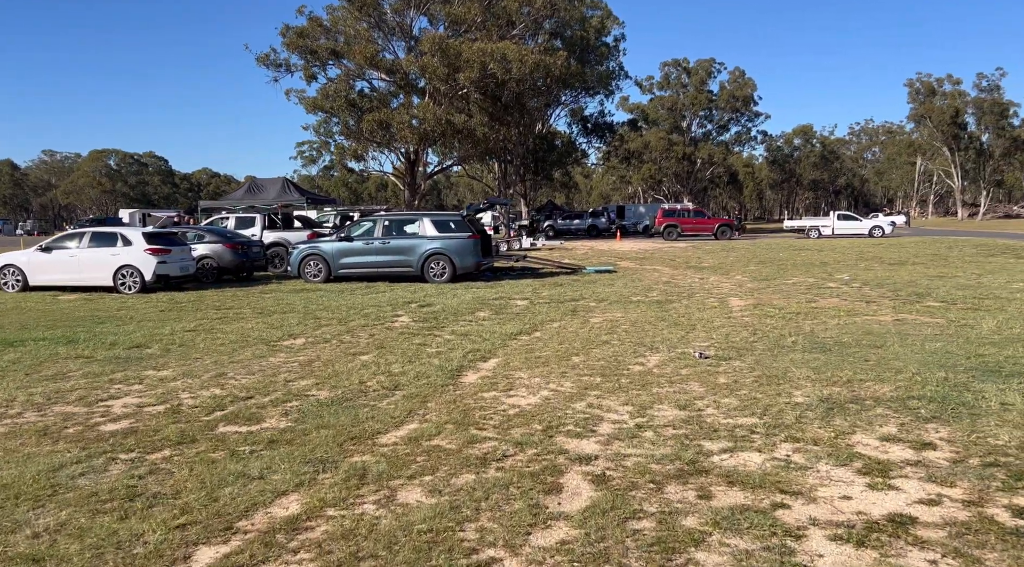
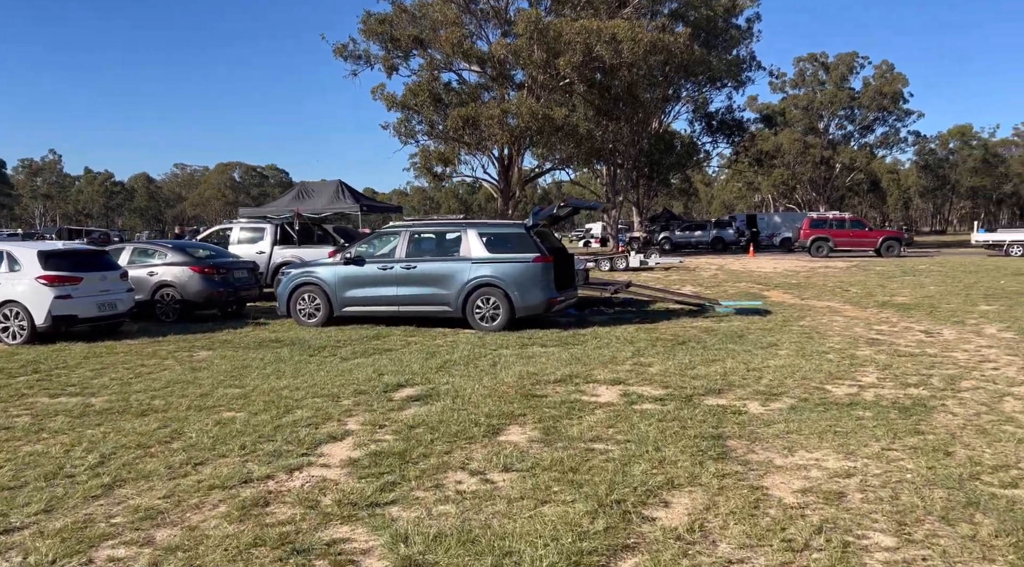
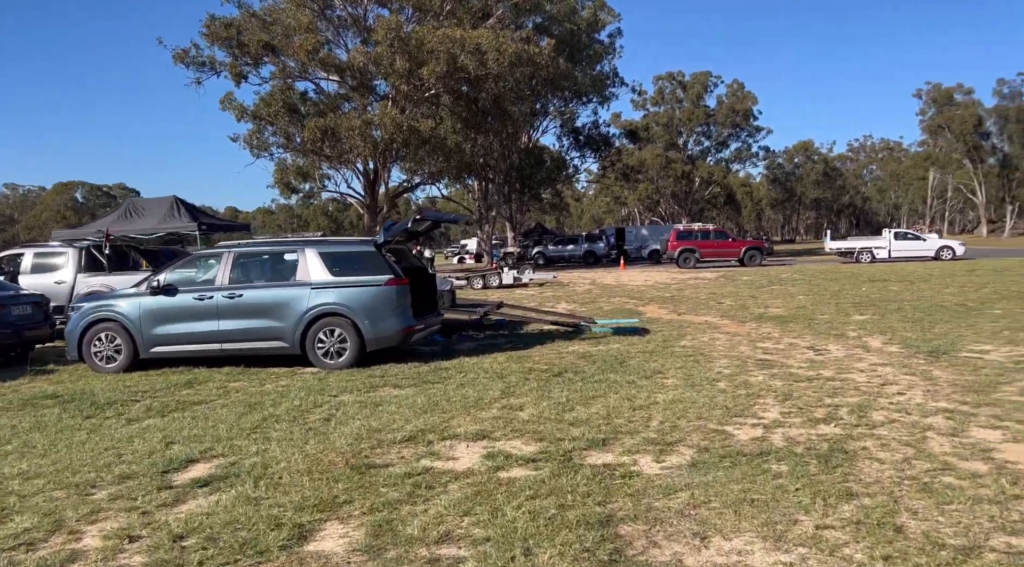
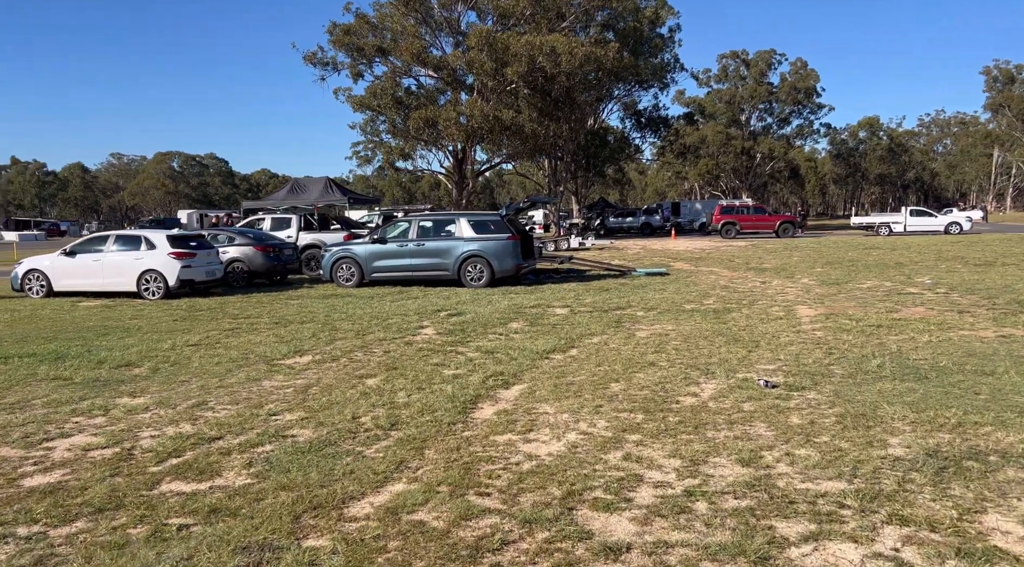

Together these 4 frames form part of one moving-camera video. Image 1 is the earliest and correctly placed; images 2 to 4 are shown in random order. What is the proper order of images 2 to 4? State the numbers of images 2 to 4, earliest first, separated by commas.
4, 2, 3
